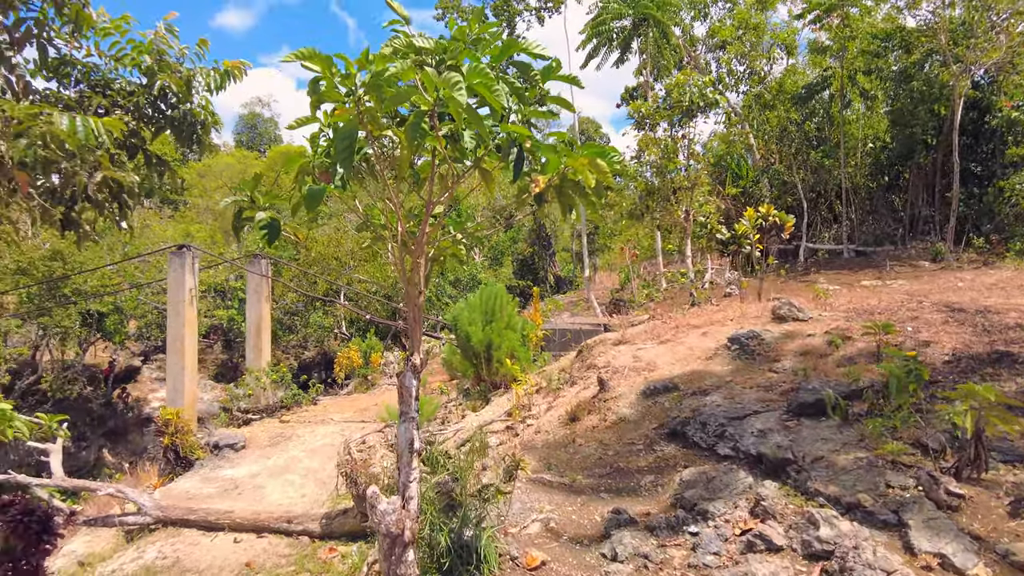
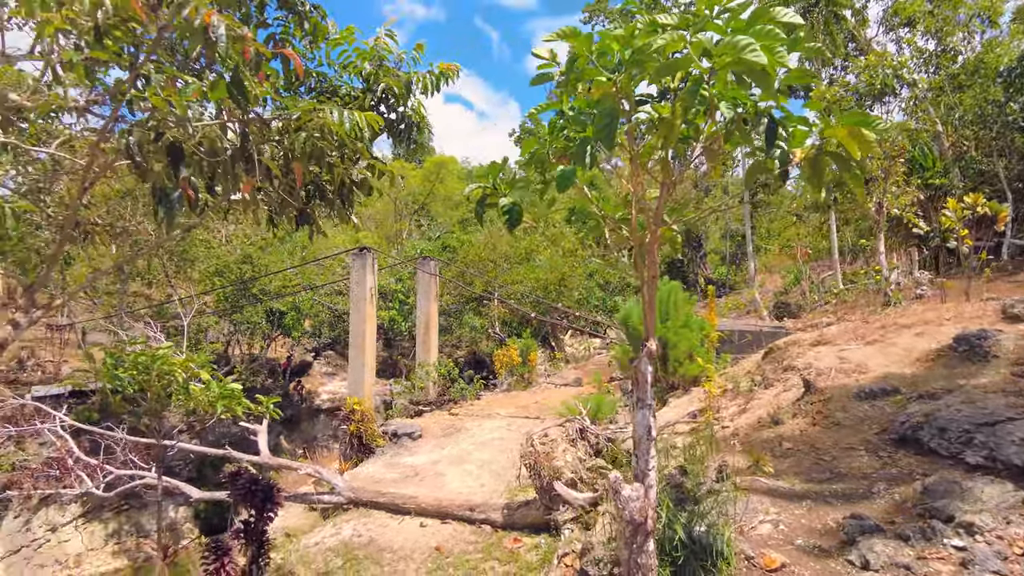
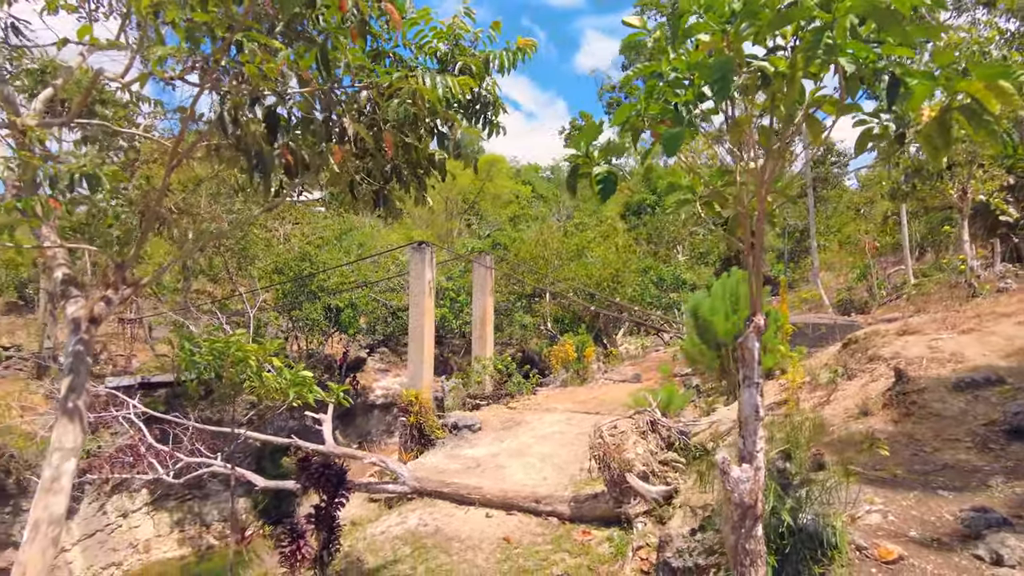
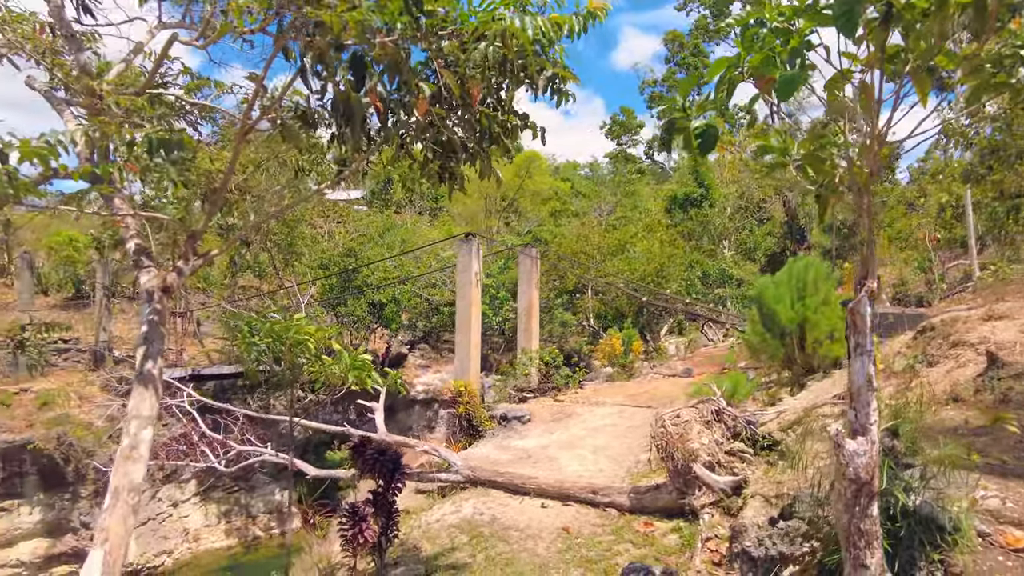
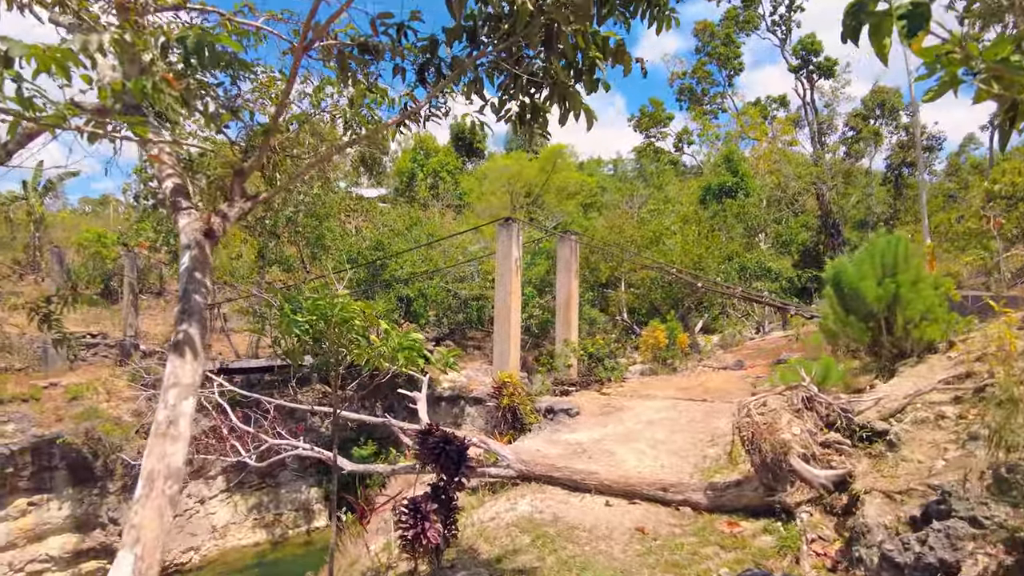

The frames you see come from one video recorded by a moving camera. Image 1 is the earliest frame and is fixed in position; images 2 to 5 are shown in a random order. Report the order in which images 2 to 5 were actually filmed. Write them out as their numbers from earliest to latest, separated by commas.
2, 3, 4, 5
